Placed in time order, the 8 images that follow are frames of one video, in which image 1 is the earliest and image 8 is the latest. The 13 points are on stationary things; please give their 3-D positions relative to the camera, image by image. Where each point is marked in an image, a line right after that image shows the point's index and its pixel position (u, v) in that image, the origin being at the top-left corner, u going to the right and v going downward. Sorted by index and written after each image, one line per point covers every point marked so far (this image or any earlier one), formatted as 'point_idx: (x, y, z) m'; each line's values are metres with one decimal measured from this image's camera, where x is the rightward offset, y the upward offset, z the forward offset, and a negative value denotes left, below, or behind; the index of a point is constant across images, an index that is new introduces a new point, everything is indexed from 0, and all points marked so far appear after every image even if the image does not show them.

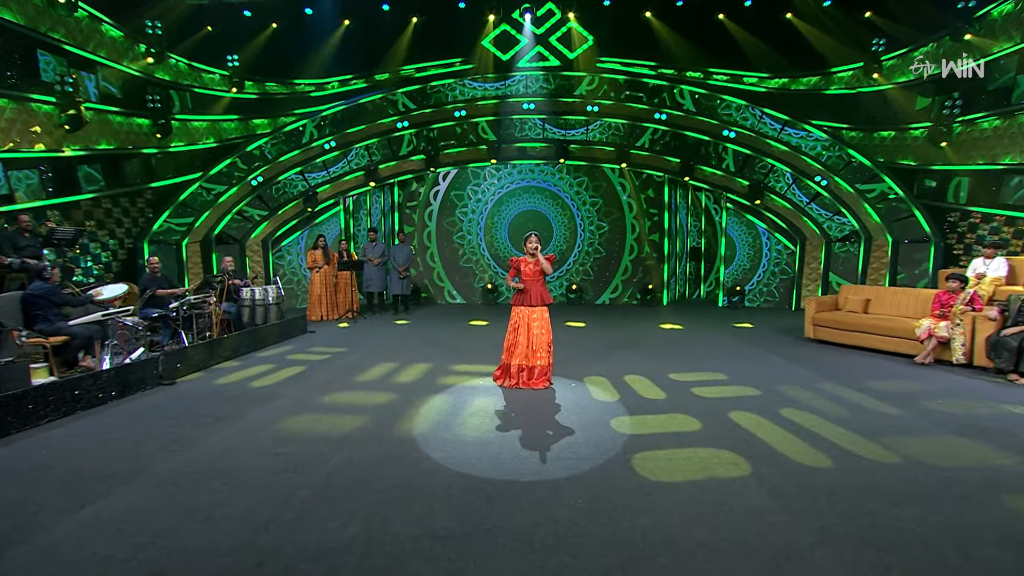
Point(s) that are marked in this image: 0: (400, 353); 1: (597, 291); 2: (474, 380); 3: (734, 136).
0: (-1.1, -0.7, +6.7) m
1: (+1.5, -0.1, +11.7) m
2: (-0.3, -0.8, +5.8) m
3: (+3.2, +2.2, +9.7) m
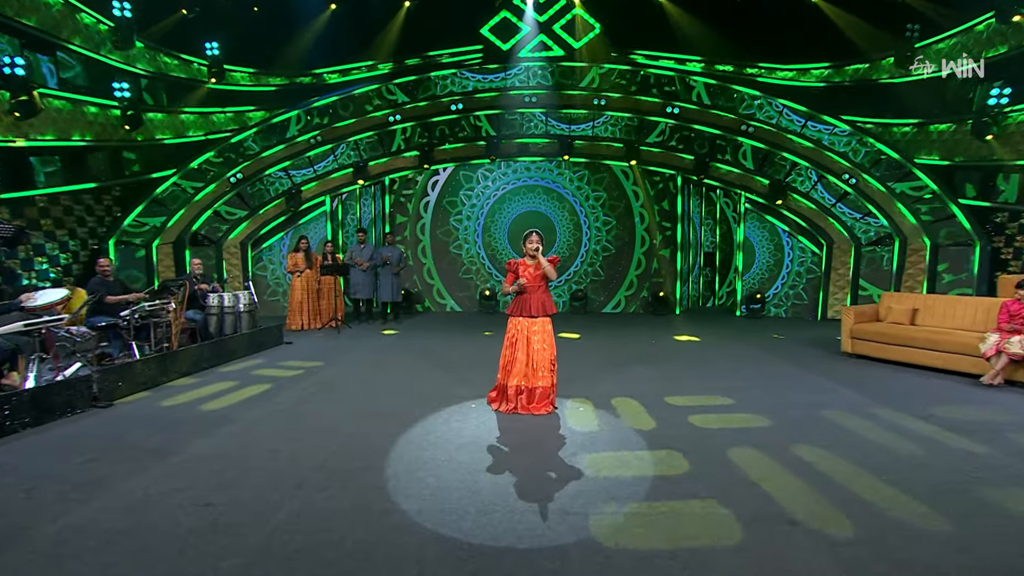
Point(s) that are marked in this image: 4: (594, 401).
0: (-1.1, -0.7, +6.0) m
1: (+1.5, -0.2, +11.0) m
2: (-0.4, -0.9, +5.0) m
3: (+3.2, +2.1, +8.9) m
4: (+0.6, -0.9, +5.2) m
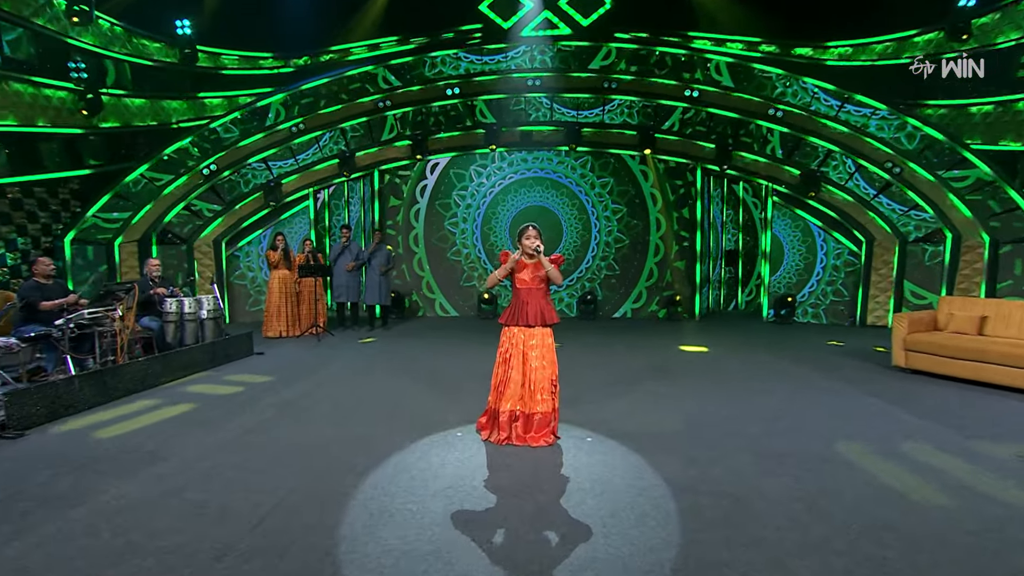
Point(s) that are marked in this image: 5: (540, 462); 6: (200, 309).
0: (-1.2, -0.7, +5.2) m
1: (+1.5, -0.2, +10.2) m
2: (-0.4, -0.9, +4.3) m
3: (+3.2, +2.1, +8.1) m
4: (+0.6, -0.9, +4.4) m
5: (+0.2, -1.0, +3.9) m
6: (-2.6, -0.2, +5.6) m
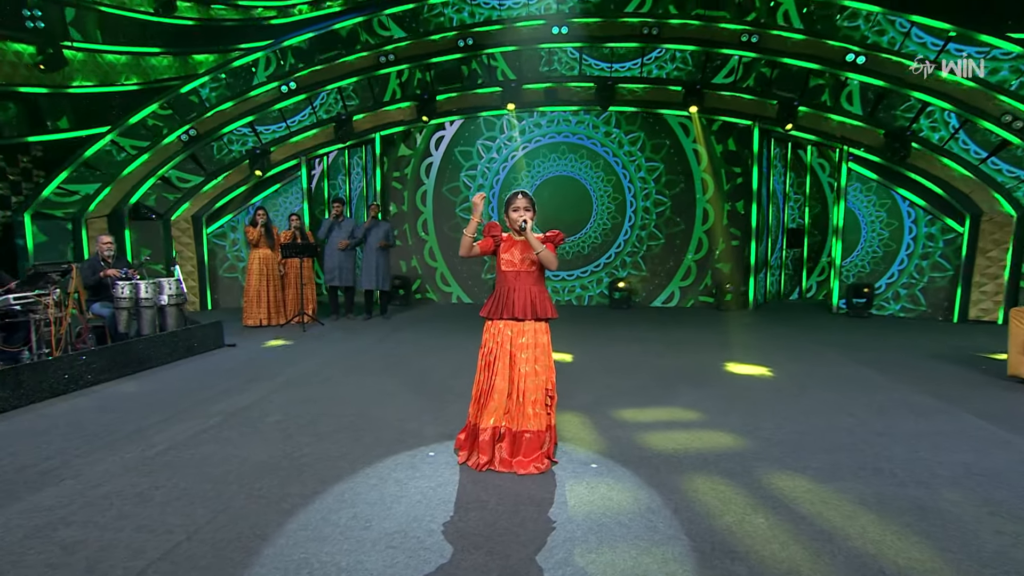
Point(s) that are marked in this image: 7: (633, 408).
0: (-1.2, -0.6, +4.4) m
1: (+1.9, 0.0, +9.1) m
2: (-0.5, -0.8, +3.4) m
3: (+3.4, +2.2, +6.9) m
4: (+0.5, -0.8, +3.5) m
5: (+0.1, -0.9, +3.0) m
6: (-2.5, 0.0, +4.9) m
7: (+0.8, -0.7, +4.2) m
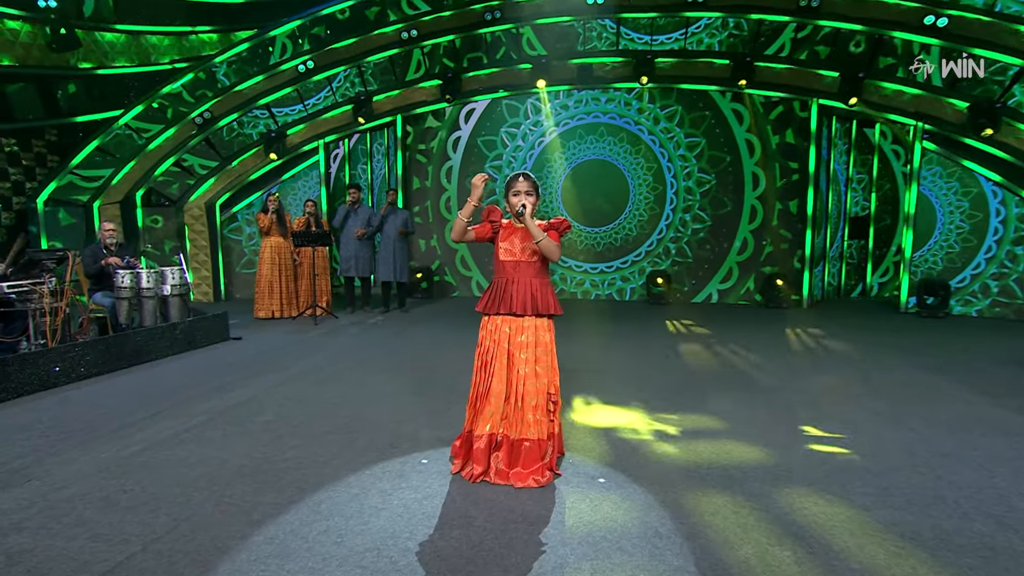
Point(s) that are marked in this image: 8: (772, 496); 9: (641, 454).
0: (-1.1, -0.6, +4.2) m
1: (+2.3, 0.0, +8.6) m
2: (-0.5, -0.8, +3.1) m
3: (+3.7, +2.2, +6.3) m
4: (+0.5, -0.8, +3.1) m
5: (0.0, -0.9, +2.7) m
6: (-2.4, 0.0, +4.7) m
7: (+0.8, -0.7, +3.8) m
8: (+1.1, -0.8, +2.8) m
9: (+0.6, -0.8, +3.2) m
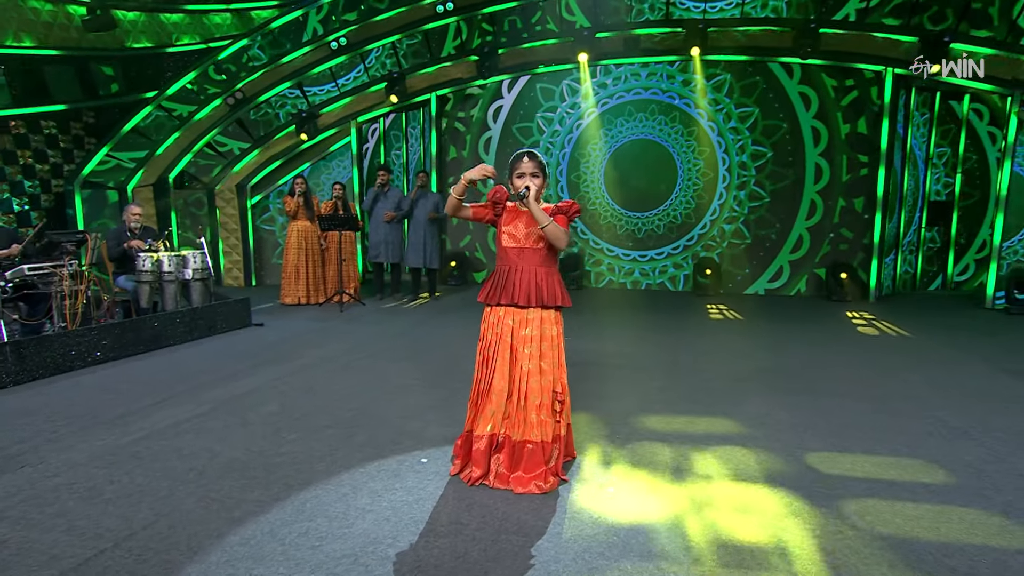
0: (-1.0, -0.5, +4.0) m
1: (+2.8, +0.2, +8.2) m
2: (-0.4, -0.8, +3.0) m
3: (+4.0, +2.3, +5.7) m
4: (+0.5, -0.8, +2.9) m
5: (0.0, -0.9, +2.4) m
6: (-2.2, +0.1, +4.7) m
7: (+0.9, -0.6, +3.5) m
8: (+1.0, -0.8, +2.4) m
9: (+0.6, -0.7, +3.0) m
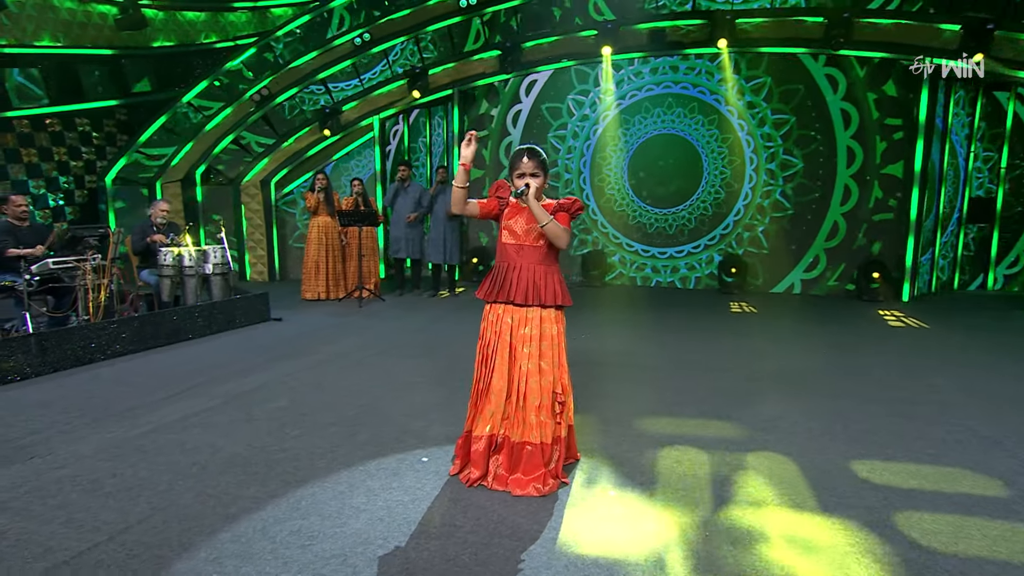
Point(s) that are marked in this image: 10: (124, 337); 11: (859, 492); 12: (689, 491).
0: (-0.9, -0.5, +4.0) m
1: (+3.2, +0.2, +7.9) m
2: (-0.4, -0.7, +2.9) m
3: (+4.2, +2.3, +5.3) m
4: (+0.5, -0.8, +2.8) m
5: (0.0, -0.9, +2.4) m
6: (-2.1, +0.2, +4.7) m
7: (+0.9, -0.6, +3.4) m
8: (+1.0, -0.8, +2.3) m
9: (+0.6, -0.7, +2.9) m
10: (-2.4, -0.3, +4.2) m
11: (+1.3, -0.8, +2.6) m
12: (+0.7, -0.8, +2.6) m
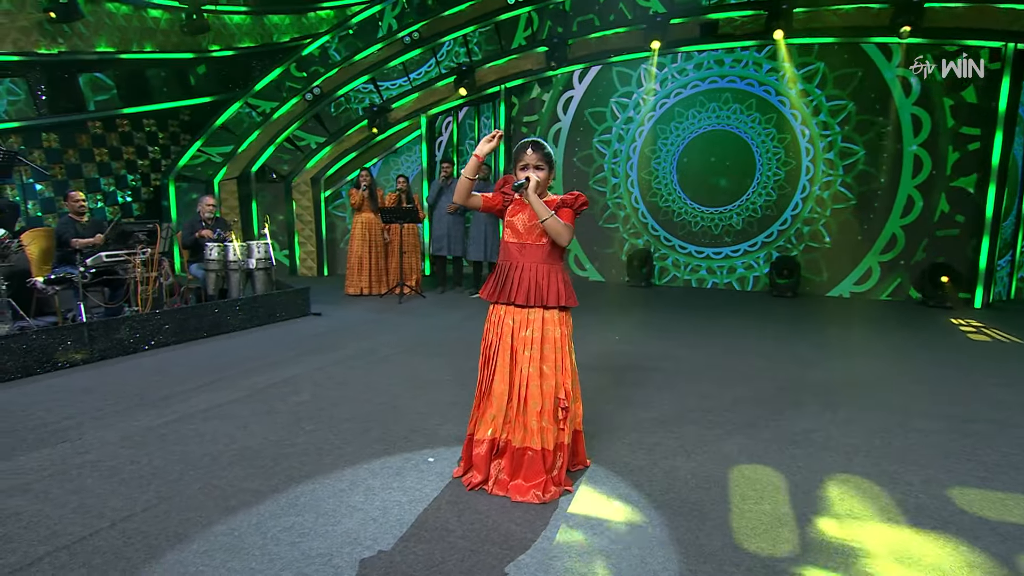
0: (-0.7, -0.5, +4.0) m
1: (+3.7, +0.1, +7.4) m
2: (-0.4, -0.7, +2.9) m
3: (+4.5, +2.2, +4.8) m
4: (+0.5, -0.8, +2.6) m
5: (-0.1, -0.8, +2.3) m
6: (-1.9, +0.2, +4.9) m
7: (+1.0, -0.6, +3.2) m
8: (+1.0, -0.8, +2.1) m
9: (+0.7, -0.7, +2.7) m
10: (-2.2, -0.3, +4.3) m
11: (+1.3, -0.8, +2.3) m
12: (+0.7, -0.8, +2.4) m
